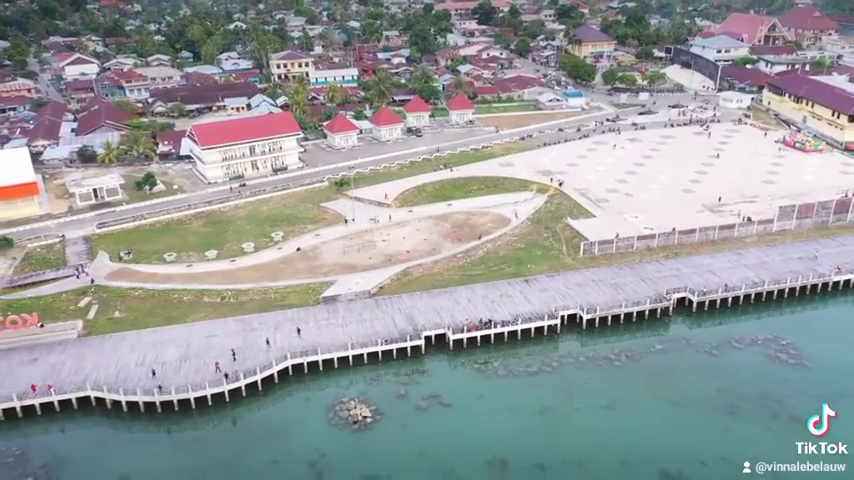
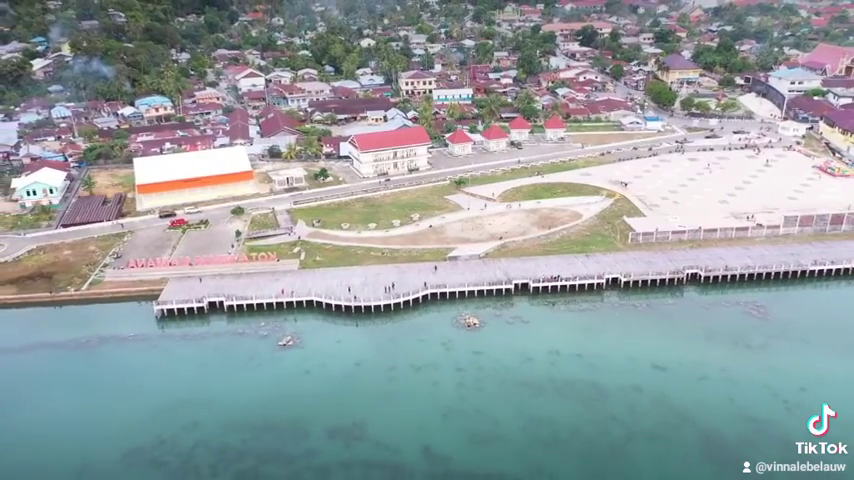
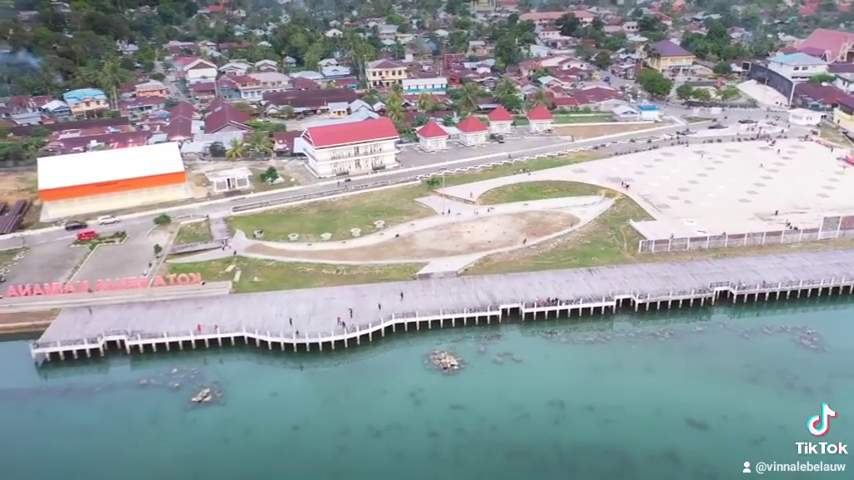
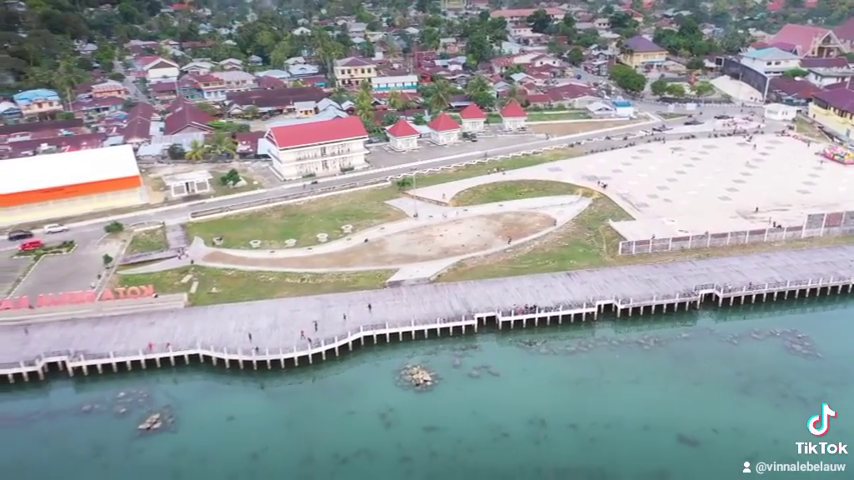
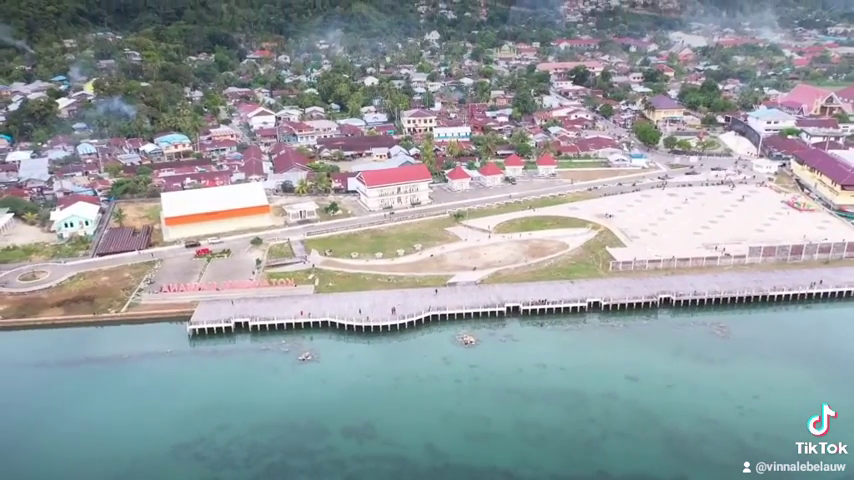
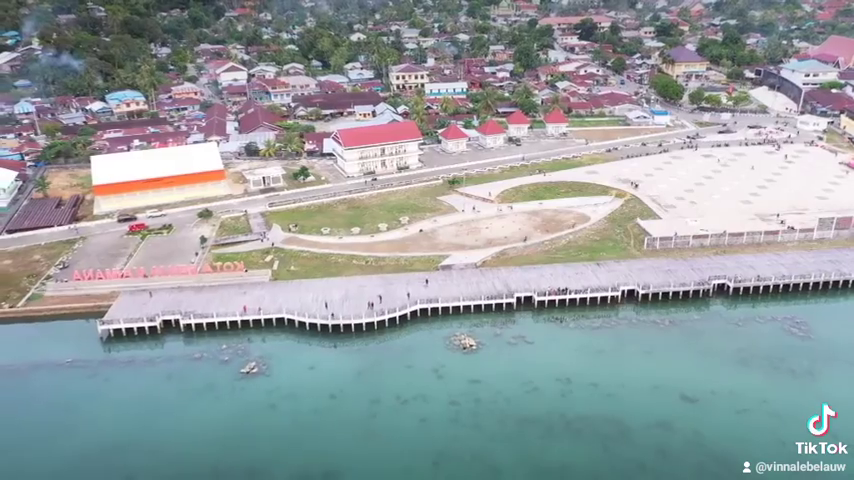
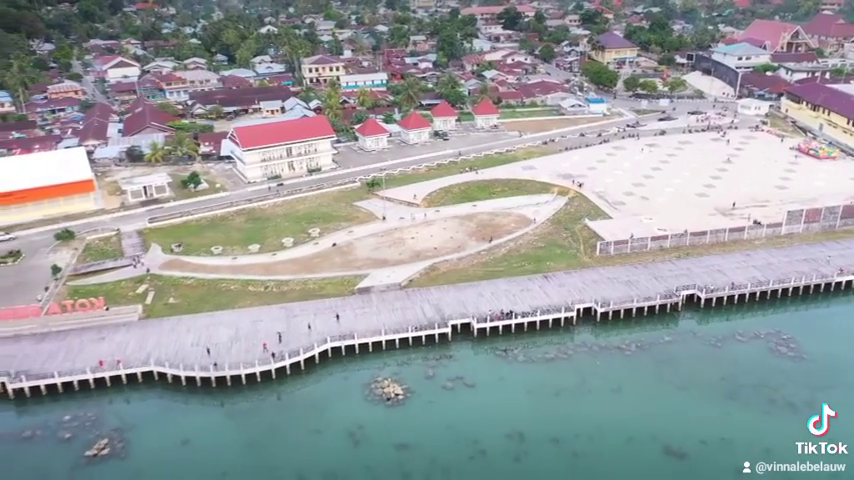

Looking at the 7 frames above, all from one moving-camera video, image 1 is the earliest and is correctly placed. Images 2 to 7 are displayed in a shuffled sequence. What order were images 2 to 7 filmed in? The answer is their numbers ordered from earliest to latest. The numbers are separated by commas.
7, 4, 3, 6, 2, 5
